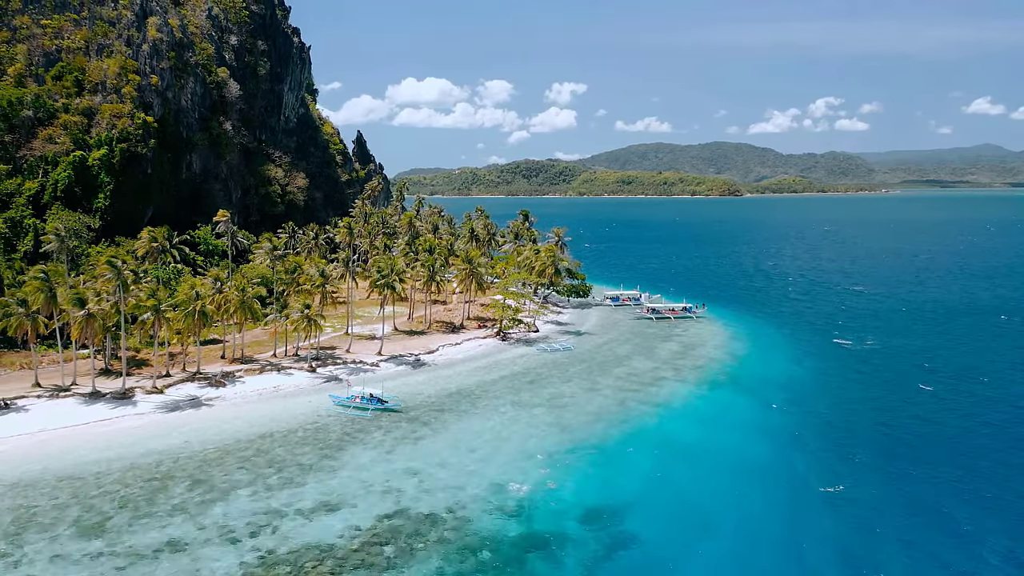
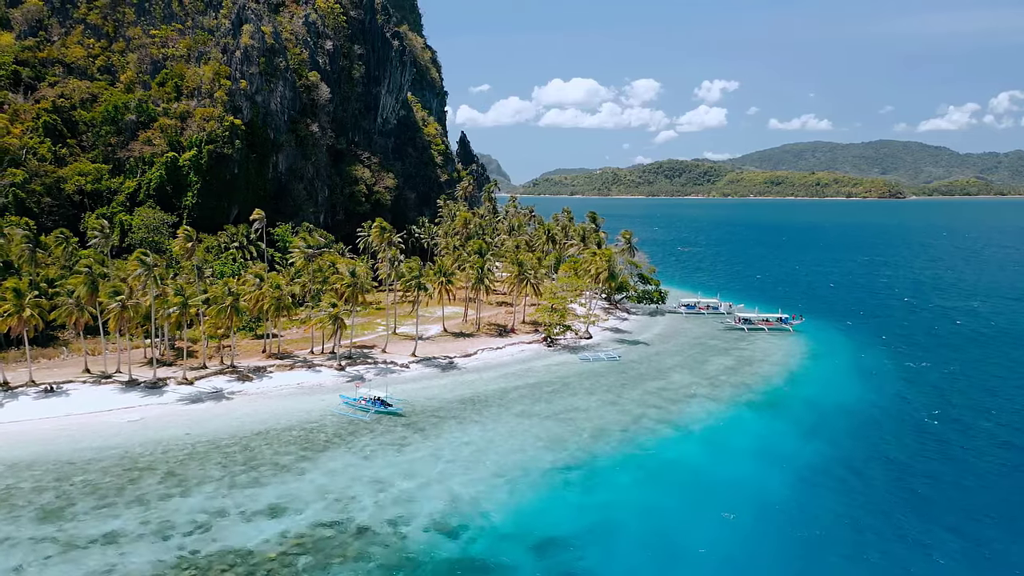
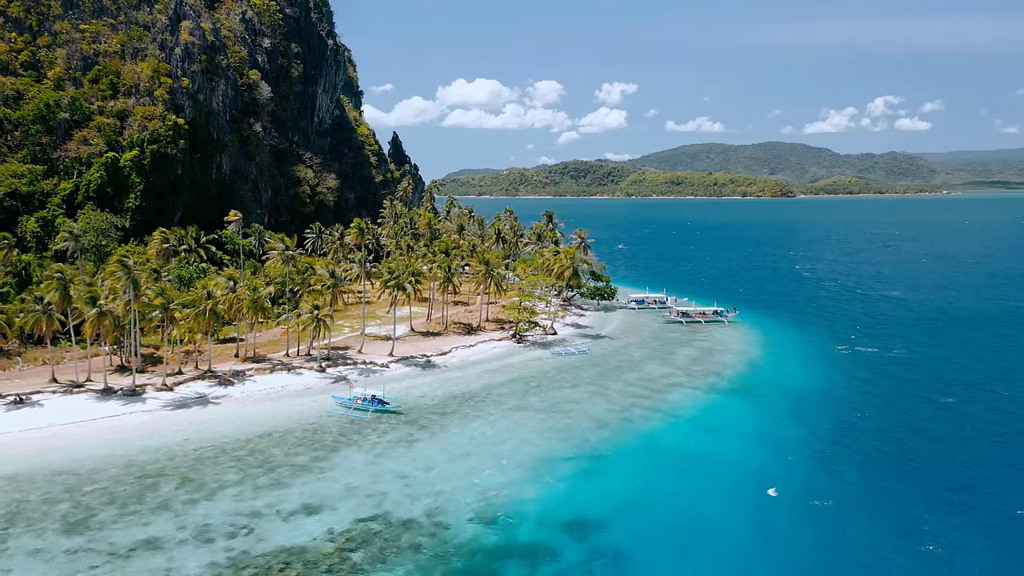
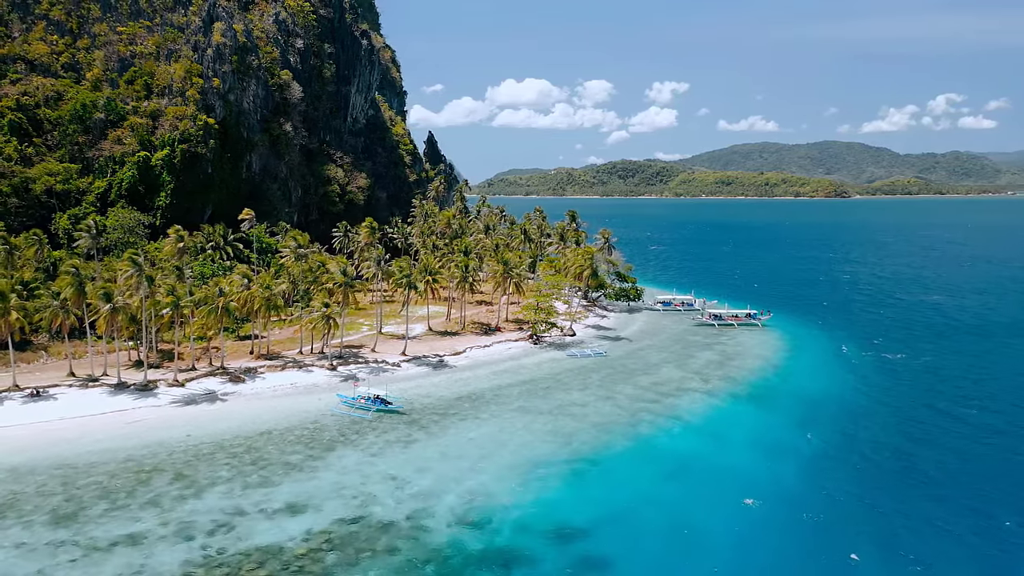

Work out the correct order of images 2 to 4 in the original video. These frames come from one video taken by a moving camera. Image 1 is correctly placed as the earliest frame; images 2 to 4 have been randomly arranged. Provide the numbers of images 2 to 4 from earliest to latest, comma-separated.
3, 4, 2
